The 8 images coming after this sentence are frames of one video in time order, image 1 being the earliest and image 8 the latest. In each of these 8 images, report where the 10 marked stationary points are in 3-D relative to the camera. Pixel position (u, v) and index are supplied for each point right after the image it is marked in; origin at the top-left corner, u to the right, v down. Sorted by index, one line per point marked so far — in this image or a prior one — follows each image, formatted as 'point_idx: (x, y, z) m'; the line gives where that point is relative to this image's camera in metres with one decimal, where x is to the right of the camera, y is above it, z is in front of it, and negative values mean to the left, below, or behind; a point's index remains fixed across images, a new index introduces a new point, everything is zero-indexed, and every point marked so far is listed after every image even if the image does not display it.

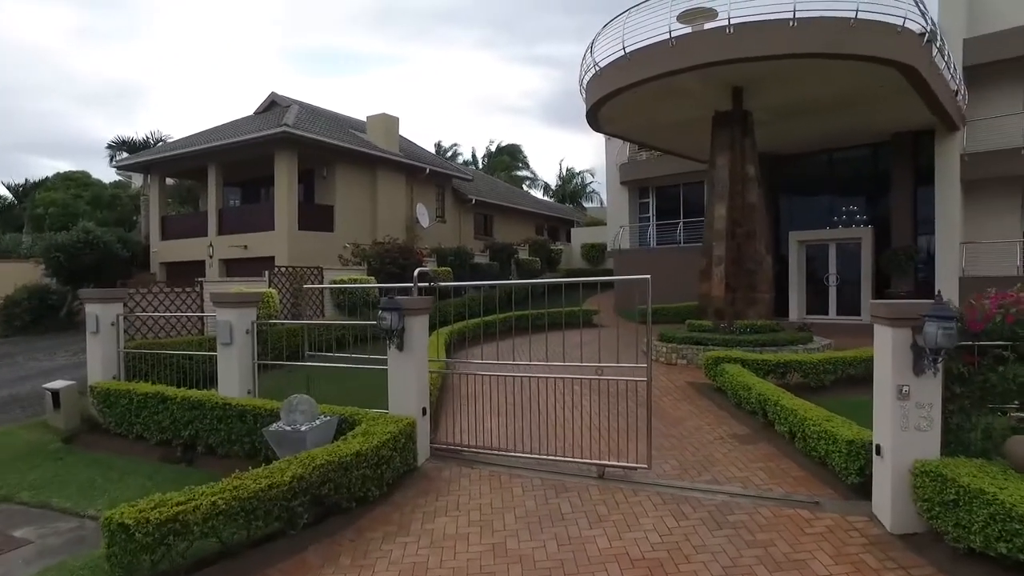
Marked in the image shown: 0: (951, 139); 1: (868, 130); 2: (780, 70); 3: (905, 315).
0: (+9.7, +3.3, +14.2) m
1: (+8.3, +3.7, +14.9) m
2: (+4.3, +3.6, +10.4) m
3: (+2.8, -0.2, +4.6) m
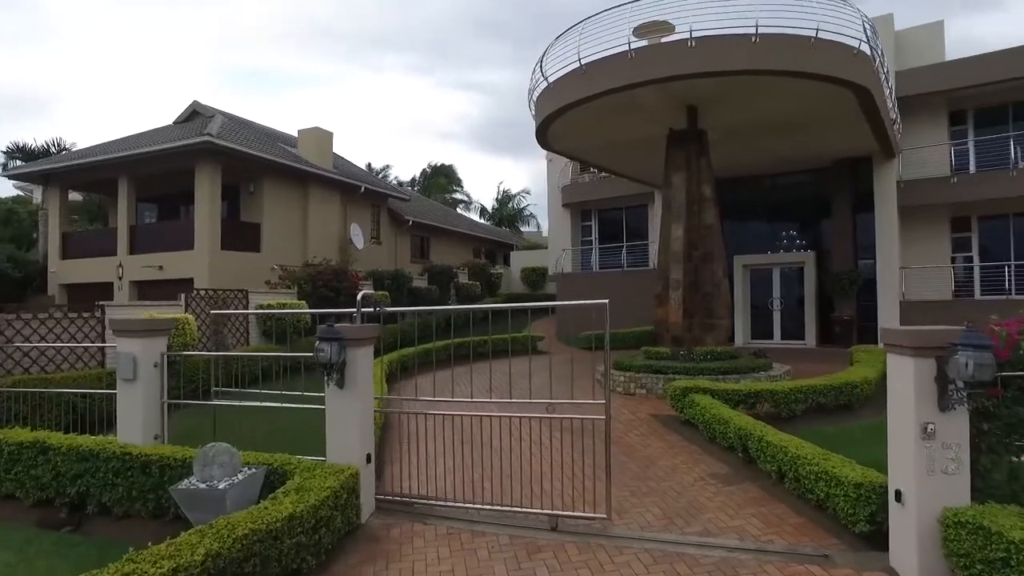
0: (+8.5, +2.7, +14.5) m
1: (+7.0, +3.1, +15.0) m
2: (+3.6, +3.2, +10.1) m
3: (+2.7, -0.4, +4.1) m
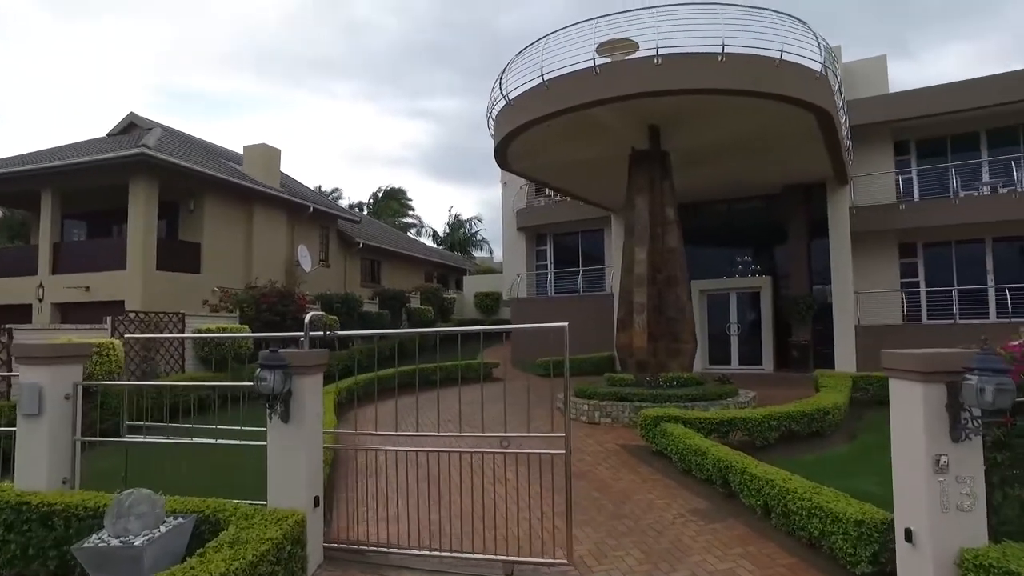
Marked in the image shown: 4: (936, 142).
0: (+7.6, +2.2, +14.7) m
1: (+6.0, +2.6, +15.1) m
2: (+3.0, +2.8, +10.0) m
3: (+2.5, -0.5, +3.8) m
4: (+10.8, +3.7, +16.3) m
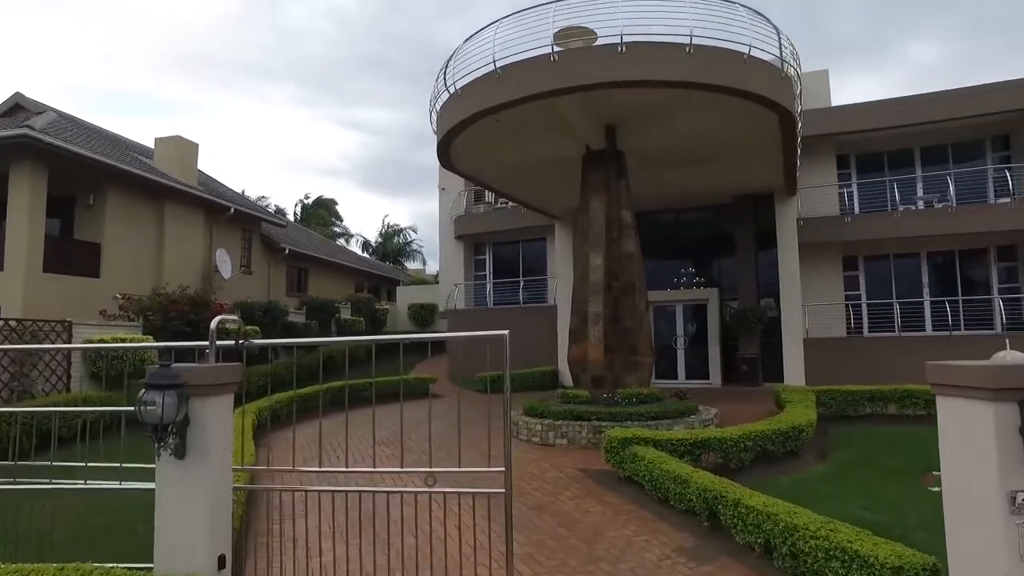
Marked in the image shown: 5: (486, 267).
0: (+6.3, +1.9, +14.5) m
1: (+4.7, +2.3, +14.8) m
2: (+2.2, +2.7, +9.4) m
3: (+2.4, -0.5, +3.1) m
4: (+9.4, +3.4, +16.5) m
5: (-0.8, +0.6, +19.8) m
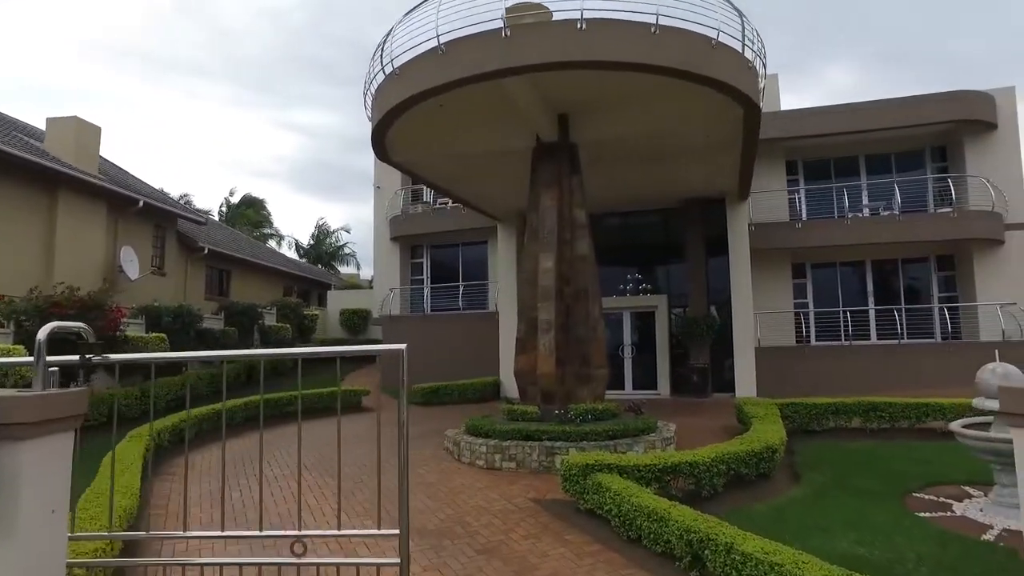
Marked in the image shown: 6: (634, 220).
0: (+5.0, +1.8, +14.1) m
1: (+3.4, +2.2, +14.2) m
2: (+1.5, +2.6, +8.6) m
3: (+2.3, -0.5, +2.3) m
4: (+7.9, +3.2, +16.4) m
5: (-2.6, +0.5, +18.7) m
6: (+3.1, +1.7, +16.1) m
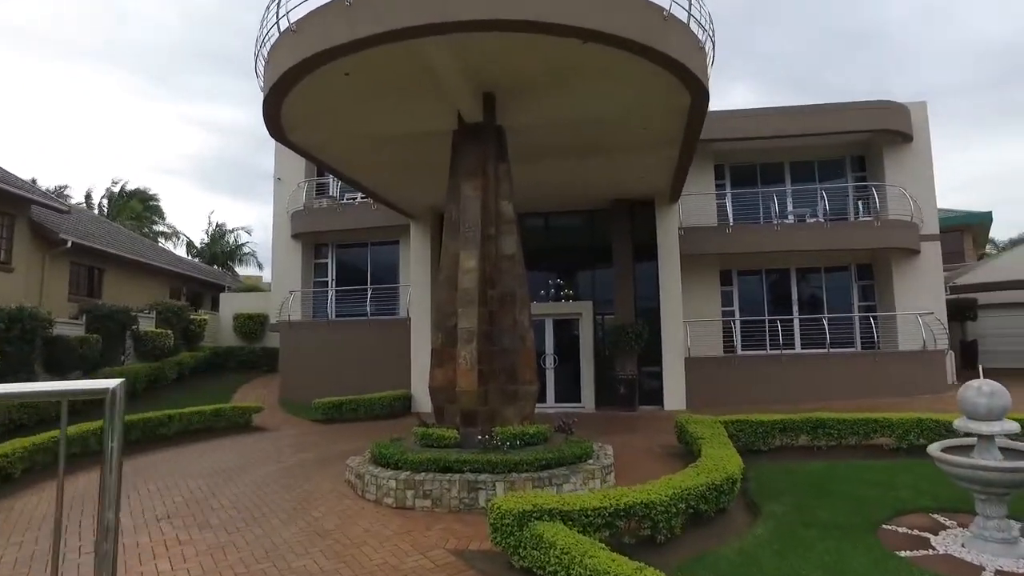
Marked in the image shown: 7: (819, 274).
0: (+3.3, +1.6, +13.4) m
1: (+1.7, +2.0, +13.3) m
2: (+0.6, +2.6, +7.5) m
3: (+2.2, -0.5, +1.3) m
4: (+5.9, +3.0, +16.1) m
5: (-4.9, +0.4, +16.9) m
6: (+1.1, +1.6, +15.2) m
7: (+7.4, +0.3, +15.5) m
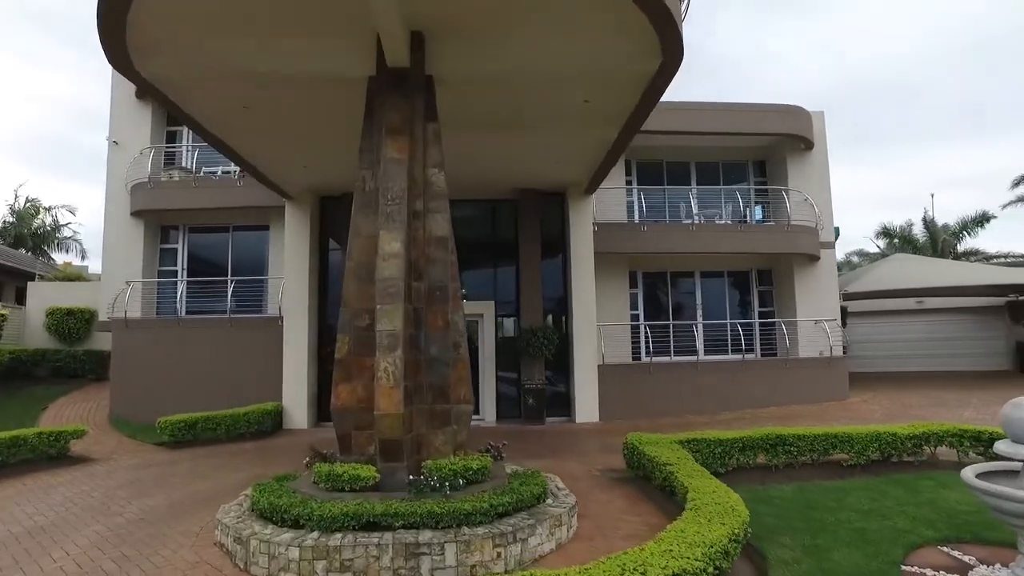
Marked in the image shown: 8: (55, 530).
0: (+1.4, +1.6, +12.3) m
1: (-0.1, +2.1, +11.9) m
2: (+0.1, +2.7, +6.0) m
3: (+2.9, -0.4, +0.3) m
4: (+3.4, +2.9, +15.5) m
5: (-7.3, +0.6, +13.9) m
6: (-1.1, +1.6, +13.5) m
7: (+4.9, +0.2, +15.2) m
8: (-4.2, -2.2, +6.0) m
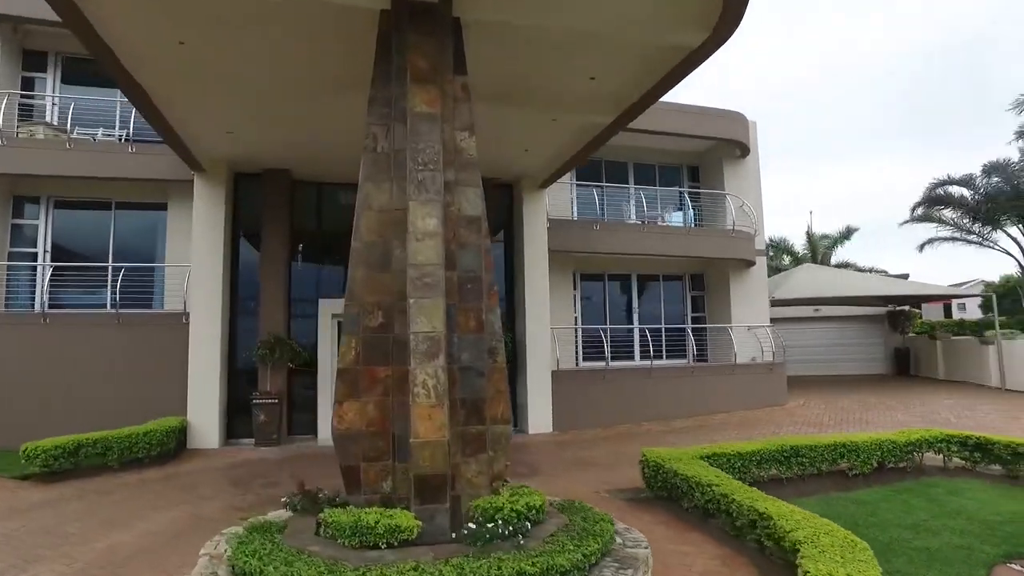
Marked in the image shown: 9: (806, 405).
0: (+0.6, +1.6, +11.4) m
1: (-0.8, +2.1, +10.7) m
2: (+0.6, +2.7, +4.9) m
3: (+4.5, -0.4, -0.1) m
4: (+1.8, +2.9, +15.0) m
5: (-8.4, +0.8, +11.2) m
6: (-2.2, +1.7, +12.1) m
7: (+3.3, +0.2, +15.0) m
8: (-3.7, -2.1, +4.0) m
9: (+5.9, -2.4, +13.0) m
